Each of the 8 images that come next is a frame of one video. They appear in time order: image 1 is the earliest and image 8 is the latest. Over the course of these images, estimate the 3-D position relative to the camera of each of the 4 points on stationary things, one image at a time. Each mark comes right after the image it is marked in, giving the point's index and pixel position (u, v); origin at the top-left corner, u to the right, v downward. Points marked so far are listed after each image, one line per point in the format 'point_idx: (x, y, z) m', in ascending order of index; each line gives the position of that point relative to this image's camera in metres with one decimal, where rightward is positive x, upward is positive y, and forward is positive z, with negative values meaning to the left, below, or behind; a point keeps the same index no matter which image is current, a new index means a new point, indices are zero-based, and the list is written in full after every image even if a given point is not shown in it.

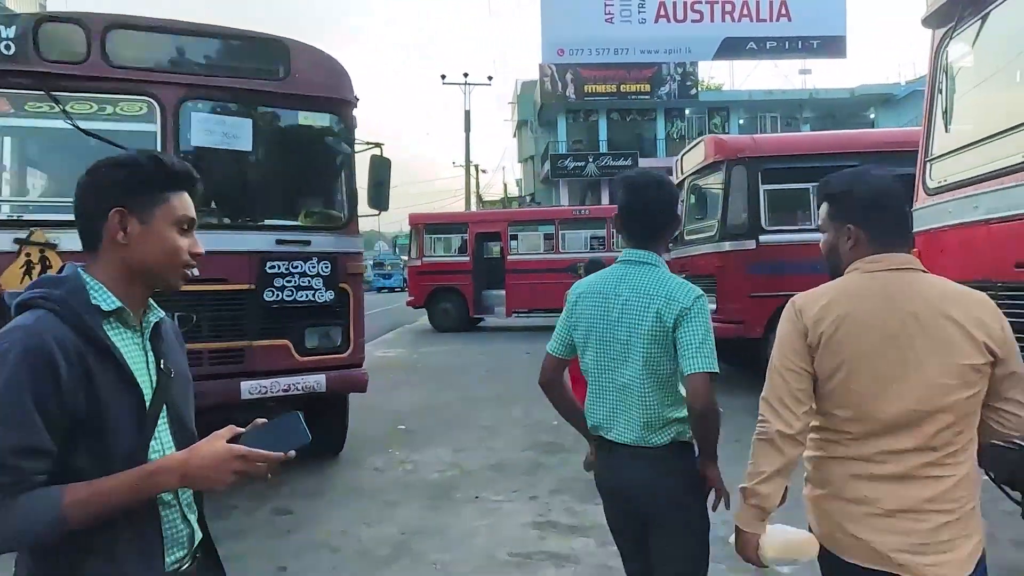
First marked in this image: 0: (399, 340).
0: (-3.0, -1.4, +17.8) m
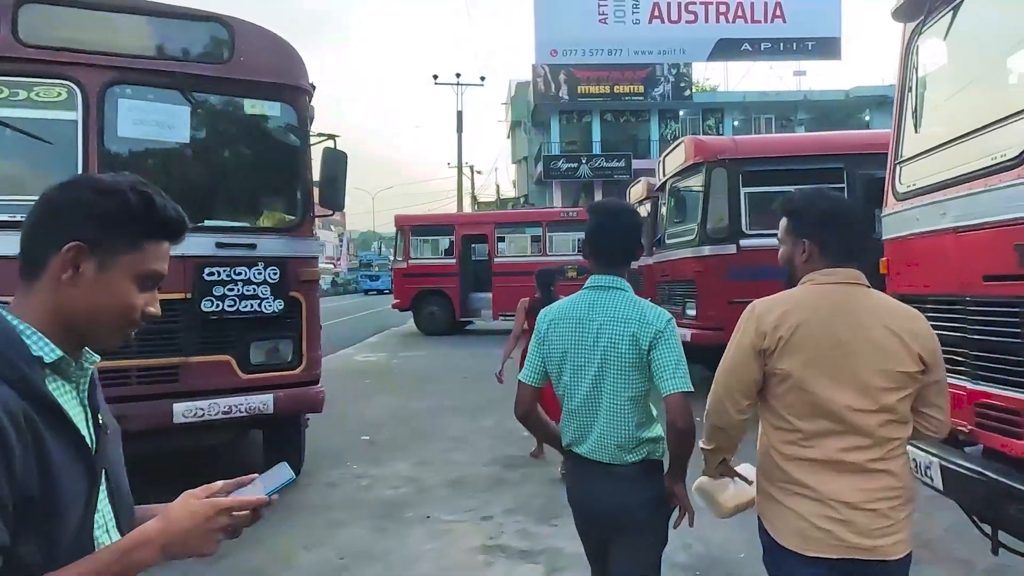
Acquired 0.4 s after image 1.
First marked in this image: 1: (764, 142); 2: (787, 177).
0: (-3.4, -1.5, +17.5) m
1: (+3.4, +2.0, +9.0) m
2: (+3.7, +1.5, +9.0) m
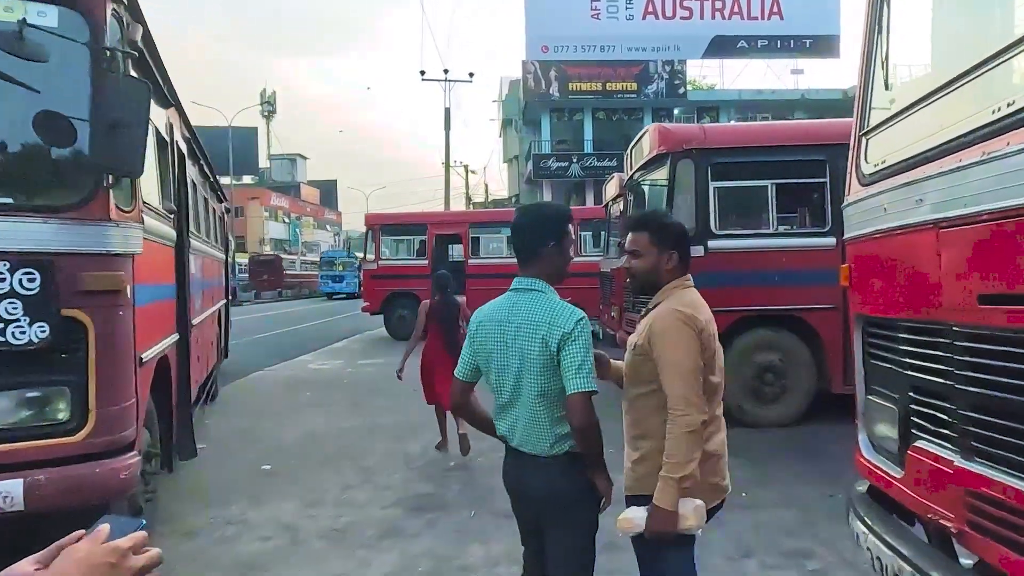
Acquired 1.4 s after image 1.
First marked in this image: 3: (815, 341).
0: (-4.1, -1.5, +16.5) m
1: (+2.7, +1.9, +8.0) m
2: (+3.0, +1.4, +8.0) m
3: (+3.6, -0.6, +7.9) m
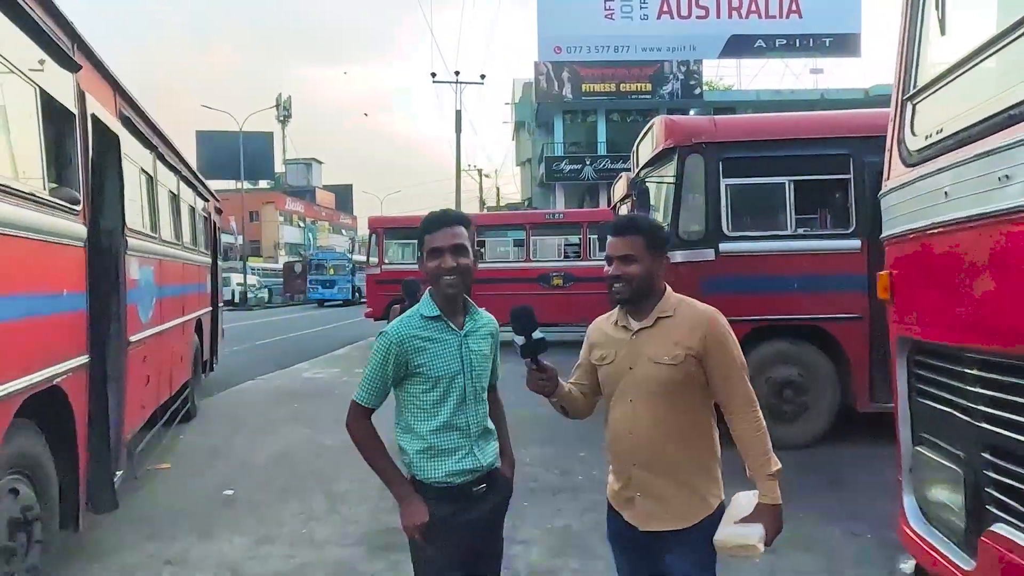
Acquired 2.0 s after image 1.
0: (-4.0, -1.7, +16.0) m
1: (+2.6, +1.8, +7.3) m
2: (+2.9, +1.3, +7.3) m
3: (+3.5, -0.7, +7.2) m
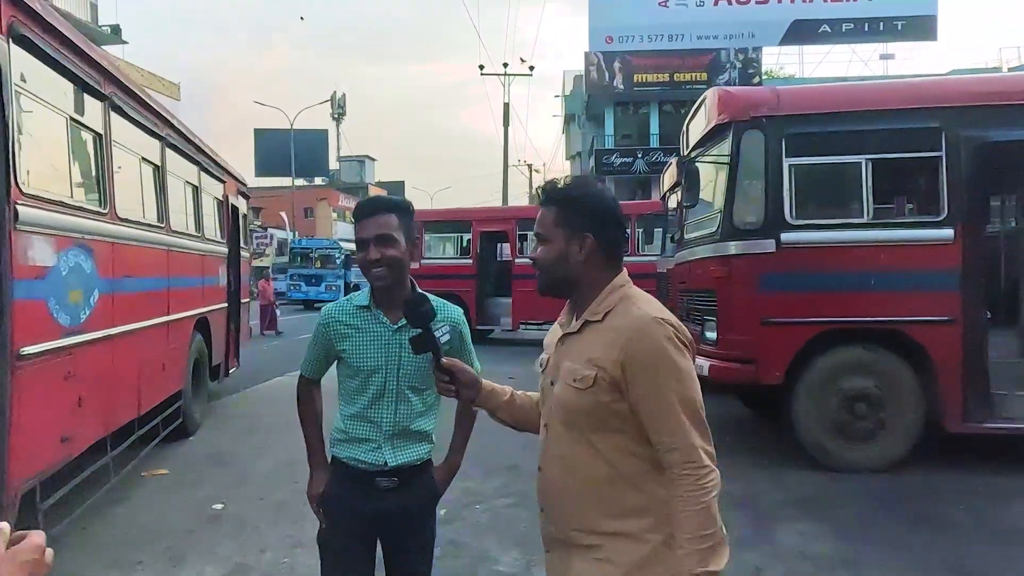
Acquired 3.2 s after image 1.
0: (-3.0, -1.5, +15.5) m
1: (+2.9, +1.8, +6.3) m
2: (+3.2, +1.4, +6.2) m
3: (+3.8, -0.7, +6.1) m
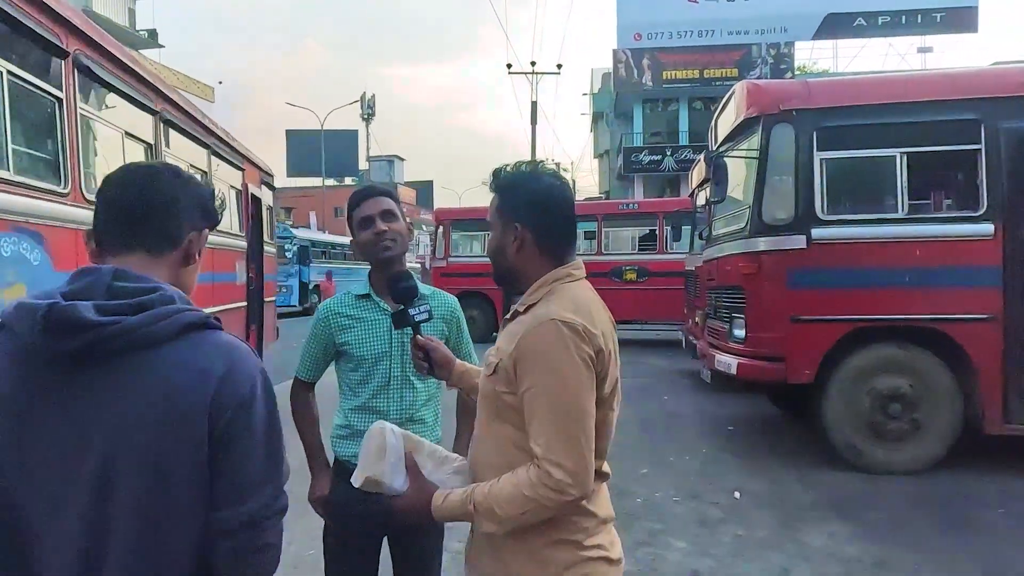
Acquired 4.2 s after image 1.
0: (-2.4, -1.5, +15.6) m
1: (+3.1, +1.9, +6.1) m
2: (+3.4, +1.4, +6.1) m
3: (+4.0, -0.7, +6.0) m
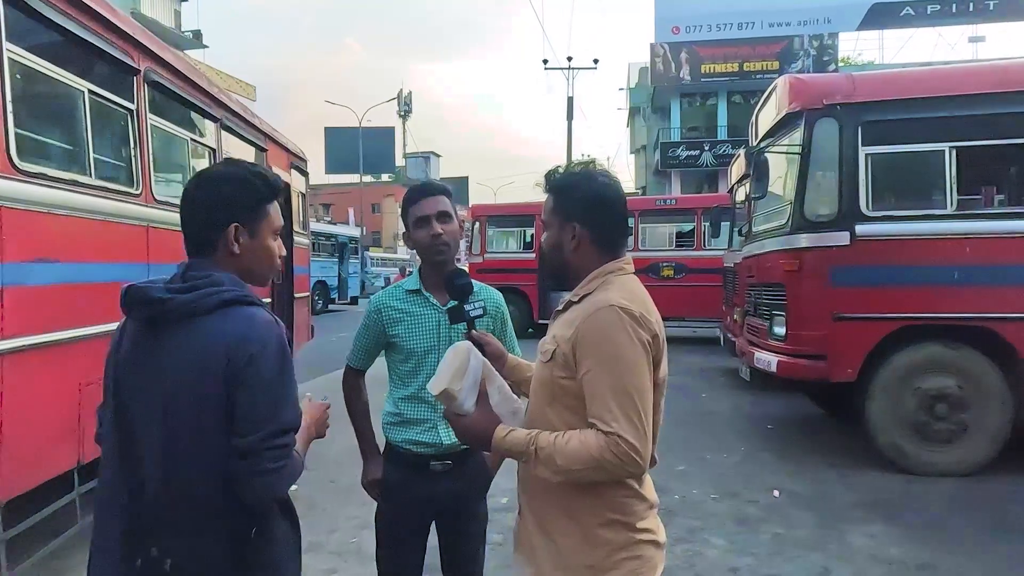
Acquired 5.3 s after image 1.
0: (-1.6, -1.4, +15.7) m
1: (+3.5, +1.9, +6.0) m
2: (+3.8, +1.4, +5.9) m
3: (+4.4, -0.6, +5.8) m
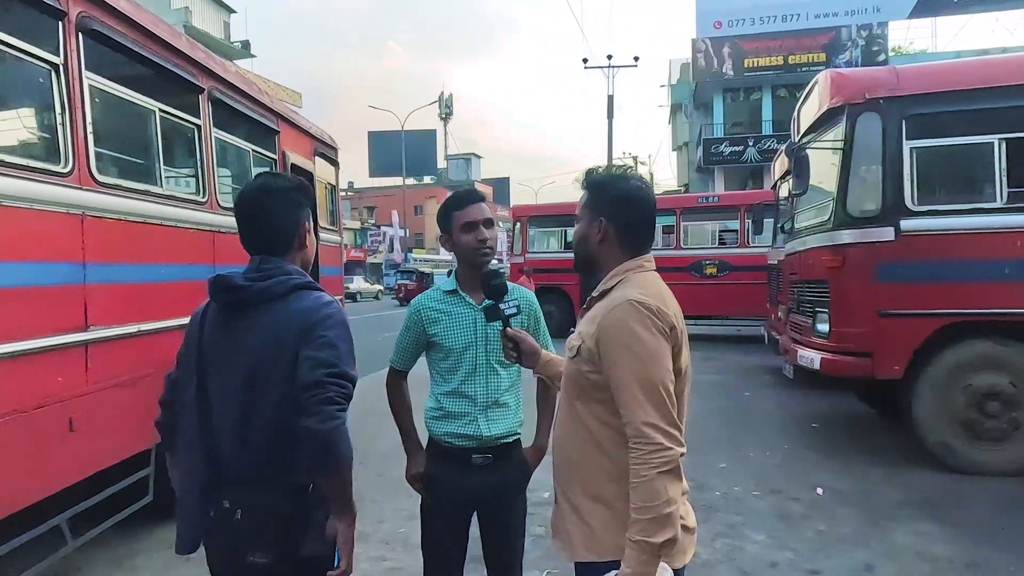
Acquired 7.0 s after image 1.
0: (-0.6, -1.4, +15.9) m
1: (+3.8, +1.9, +5.9) m
2: (+4.1, +1.4, +5.8) m
3: (+4.7, -0.6, +5.6) m
